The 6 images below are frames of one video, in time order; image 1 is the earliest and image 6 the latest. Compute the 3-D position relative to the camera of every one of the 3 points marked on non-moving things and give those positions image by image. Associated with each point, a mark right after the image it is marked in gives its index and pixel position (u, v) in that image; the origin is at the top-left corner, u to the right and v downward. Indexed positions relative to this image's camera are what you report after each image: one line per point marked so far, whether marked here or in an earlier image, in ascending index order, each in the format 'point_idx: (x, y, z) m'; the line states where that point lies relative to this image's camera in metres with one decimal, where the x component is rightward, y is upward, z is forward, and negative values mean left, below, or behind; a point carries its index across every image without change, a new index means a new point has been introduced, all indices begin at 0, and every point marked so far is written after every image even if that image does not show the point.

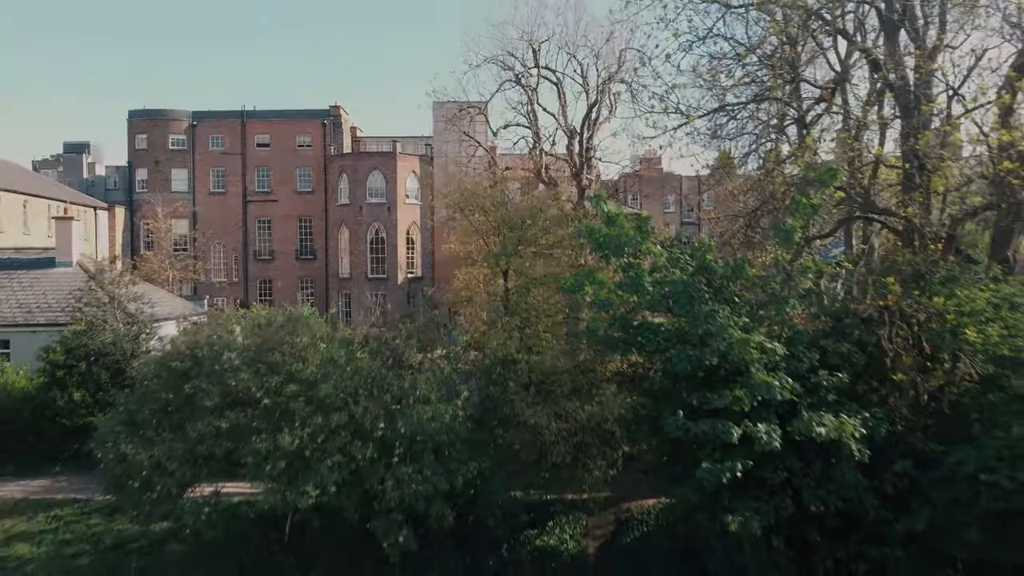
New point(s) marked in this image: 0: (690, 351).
0: (+2.0, -0.7, +9.1) m
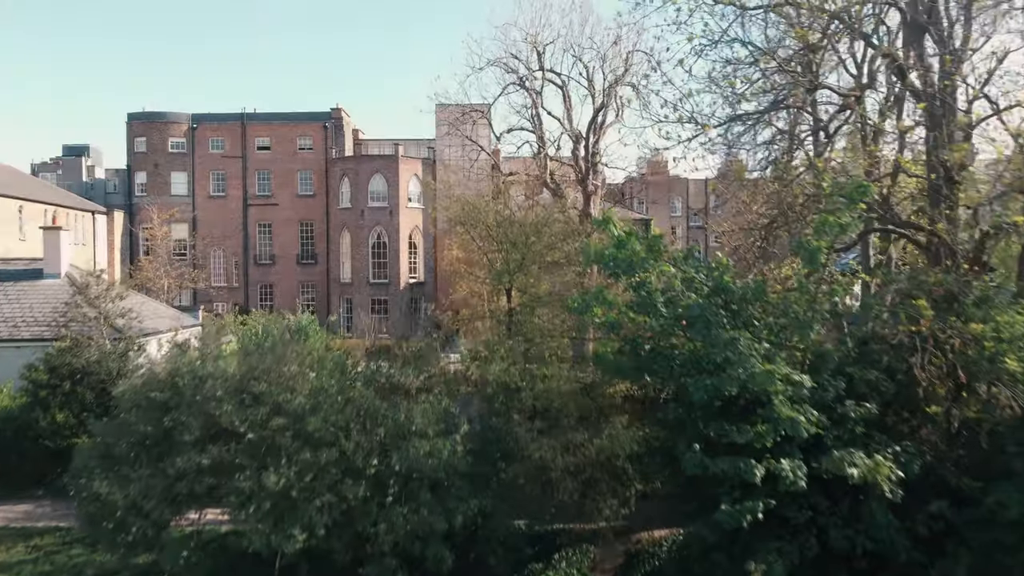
0: (+2.0, -1.0, +8.5) m
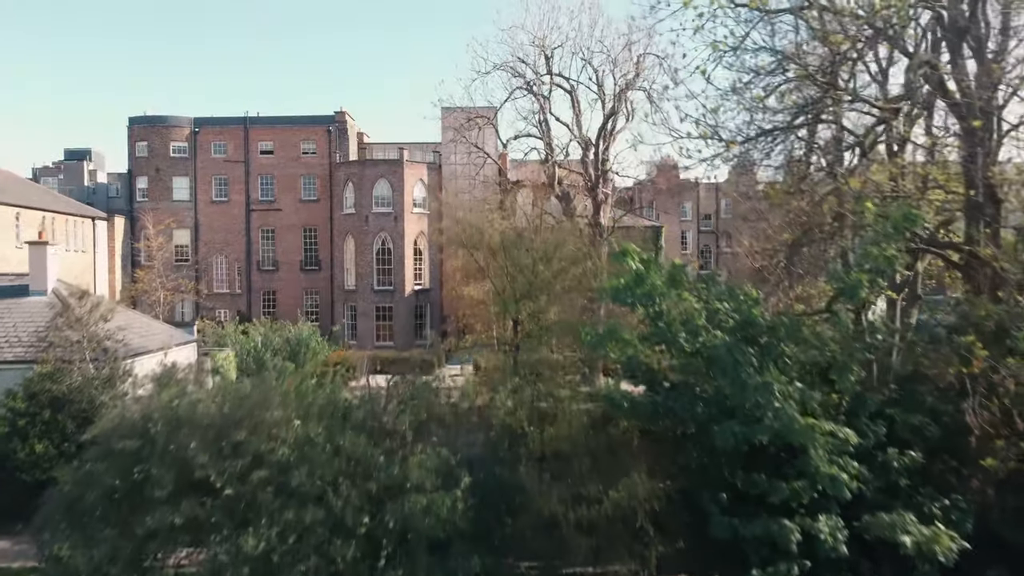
0: (+2.1, -1.3, +7.6) m
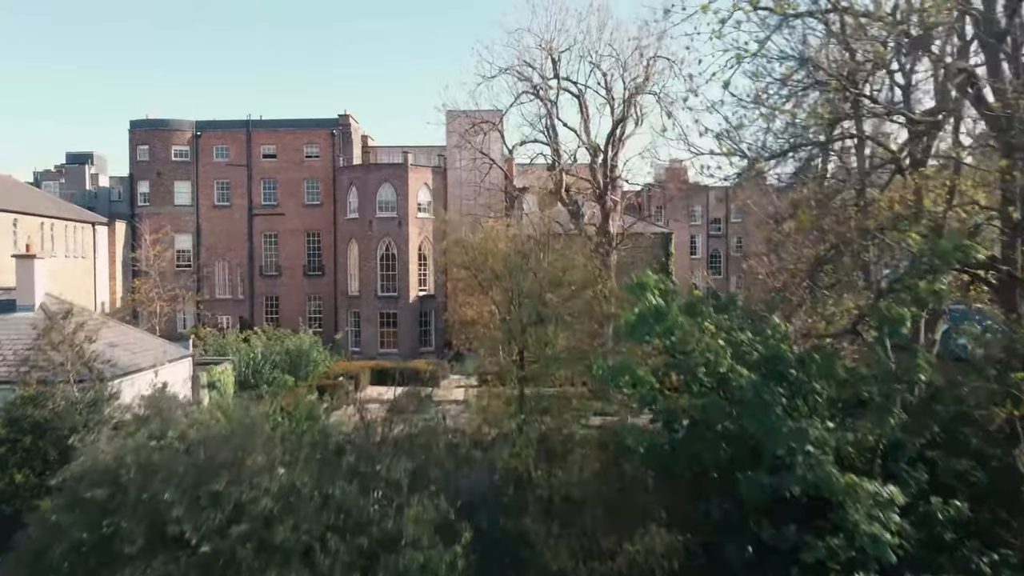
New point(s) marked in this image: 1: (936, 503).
0: (+2.1, -1.6, +6.9) m
1: (+3.7, -1.9, +7.1) m
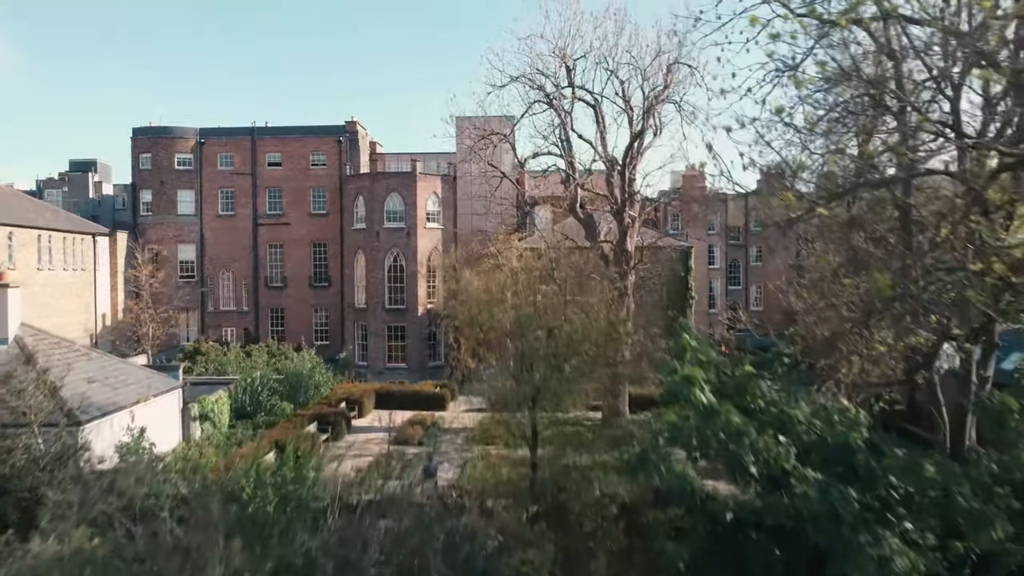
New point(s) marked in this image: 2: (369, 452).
0: (+2.2, -2.2, +5.5) m
1: (+3.8, -2.5, +5.7) m
2: (-3.3, -3.8, +19.1) m
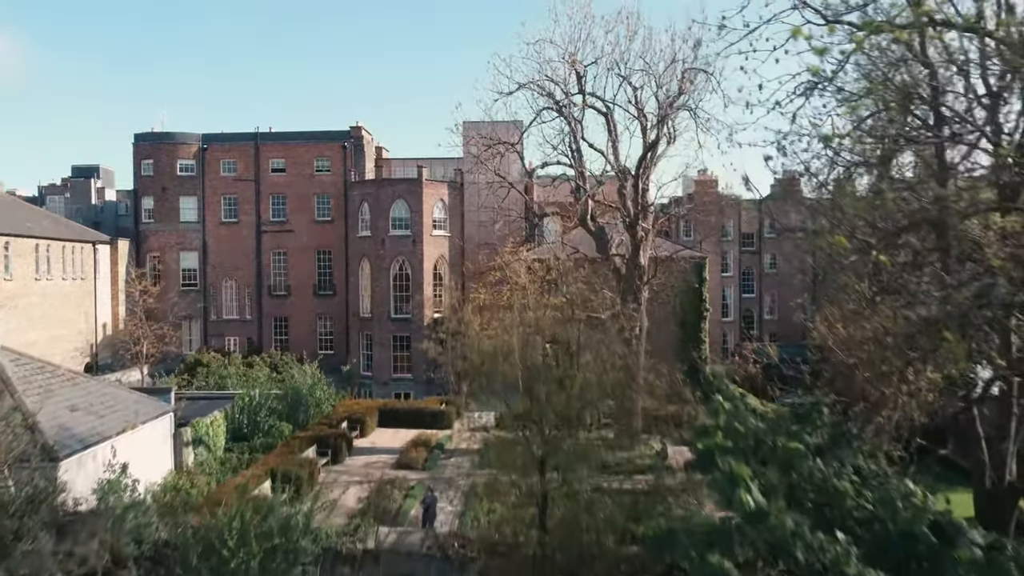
0: (+2.2, -2.6, +4.6) m
1: (+3.8, -2.9, +4.8) m
2: (-3.2, -4.2, +18.2) m
